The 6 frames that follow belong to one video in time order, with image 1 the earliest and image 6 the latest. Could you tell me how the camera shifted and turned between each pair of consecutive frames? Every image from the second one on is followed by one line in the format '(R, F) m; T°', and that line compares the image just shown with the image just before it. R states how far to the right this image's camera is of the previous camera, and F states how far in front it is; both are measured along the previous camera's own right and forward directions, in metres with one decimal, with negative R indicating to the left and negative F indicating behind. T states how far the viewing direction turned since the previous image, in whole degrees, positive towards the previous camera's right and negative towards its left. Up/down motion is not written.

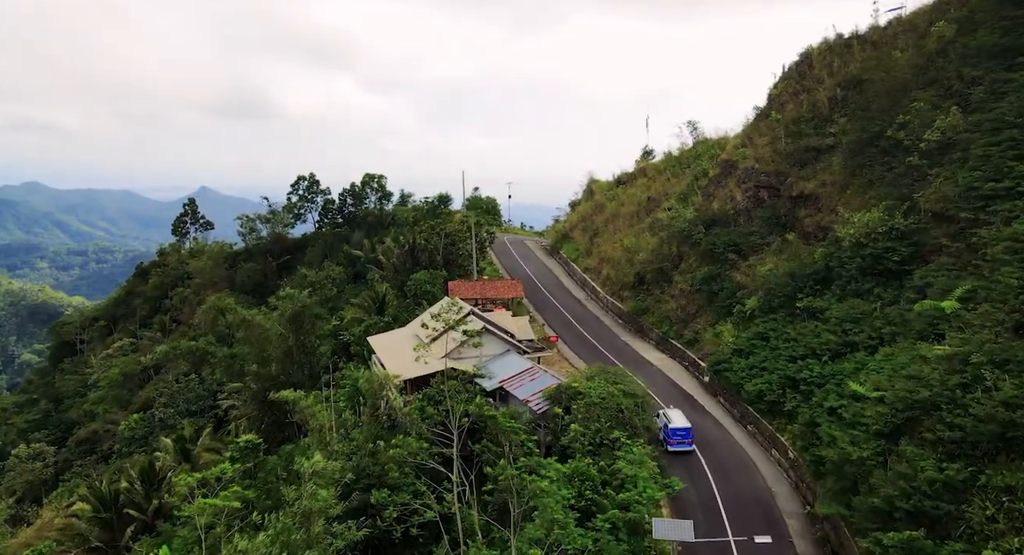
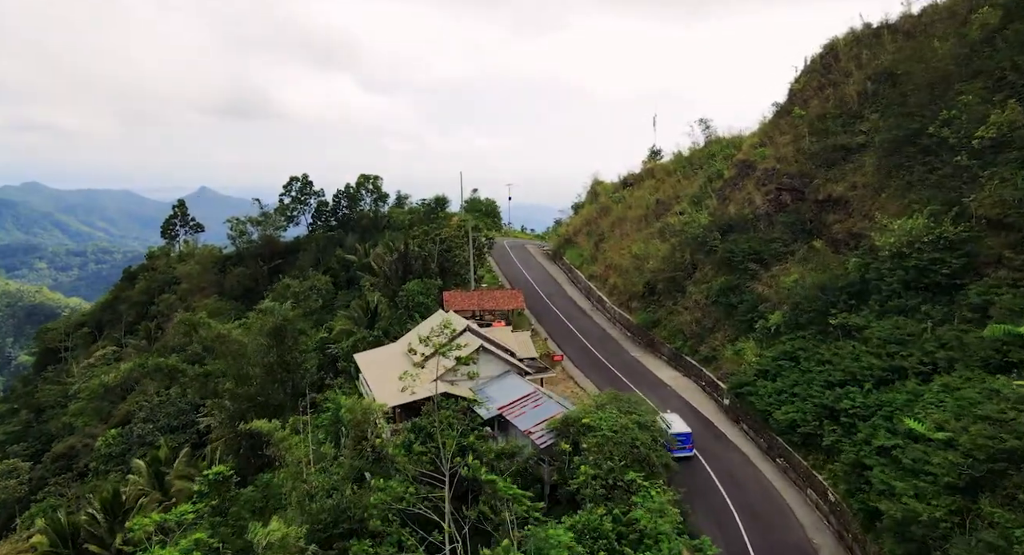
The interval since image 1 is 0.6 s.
(0.0, +3.2) m; 0°
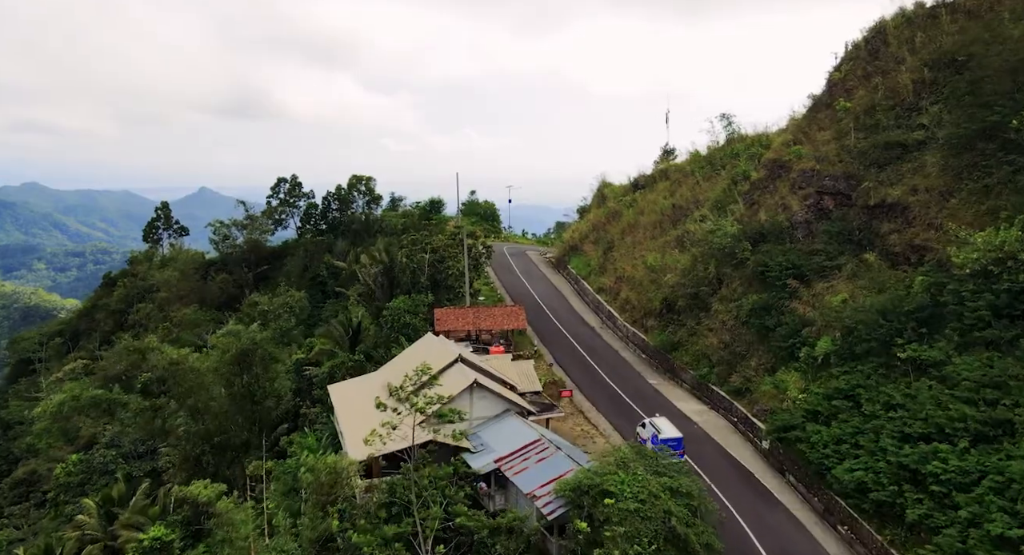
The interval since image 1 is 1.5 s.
(0.0, +4.8) m; 0°
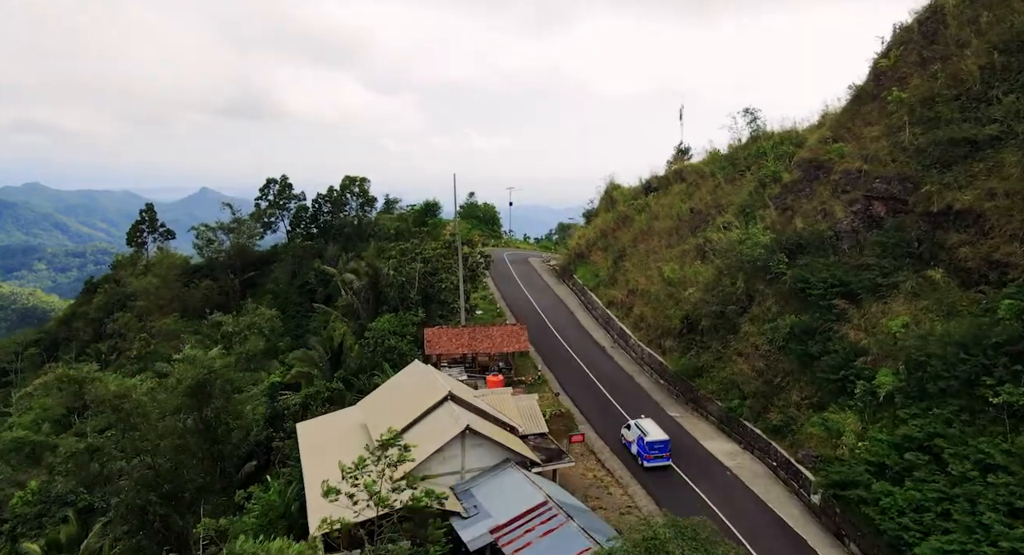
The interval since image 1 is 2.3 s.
(0.0, +4.3) m; 0°
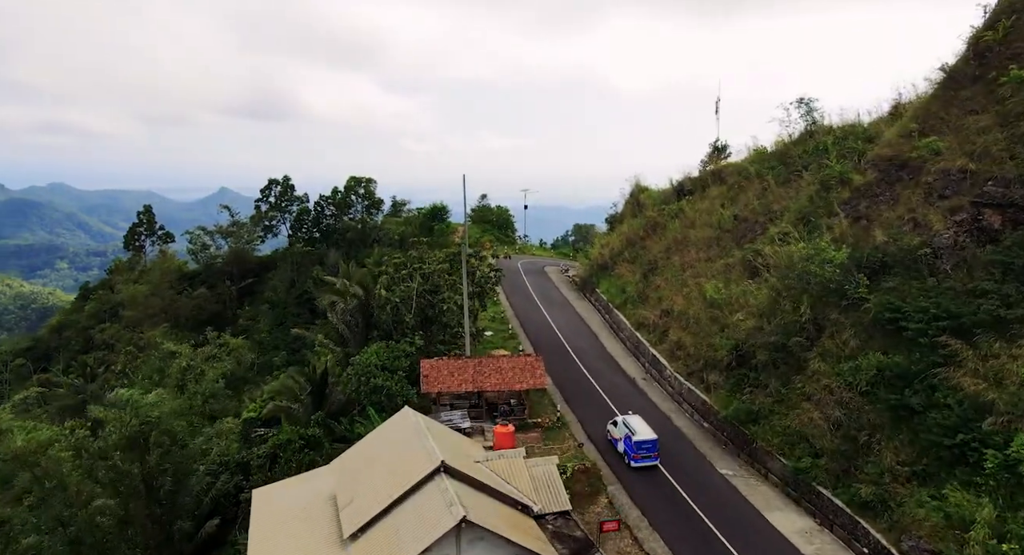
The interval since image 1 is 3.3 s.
(0.0, +5.4) m; -1°
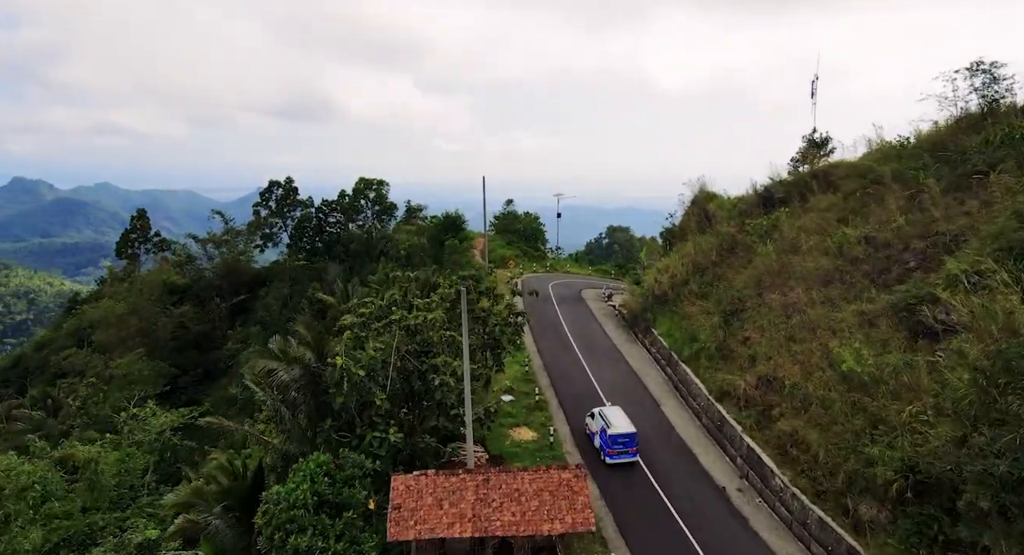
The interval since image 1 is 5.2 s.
(+0.1, +10.4) m; -2°
